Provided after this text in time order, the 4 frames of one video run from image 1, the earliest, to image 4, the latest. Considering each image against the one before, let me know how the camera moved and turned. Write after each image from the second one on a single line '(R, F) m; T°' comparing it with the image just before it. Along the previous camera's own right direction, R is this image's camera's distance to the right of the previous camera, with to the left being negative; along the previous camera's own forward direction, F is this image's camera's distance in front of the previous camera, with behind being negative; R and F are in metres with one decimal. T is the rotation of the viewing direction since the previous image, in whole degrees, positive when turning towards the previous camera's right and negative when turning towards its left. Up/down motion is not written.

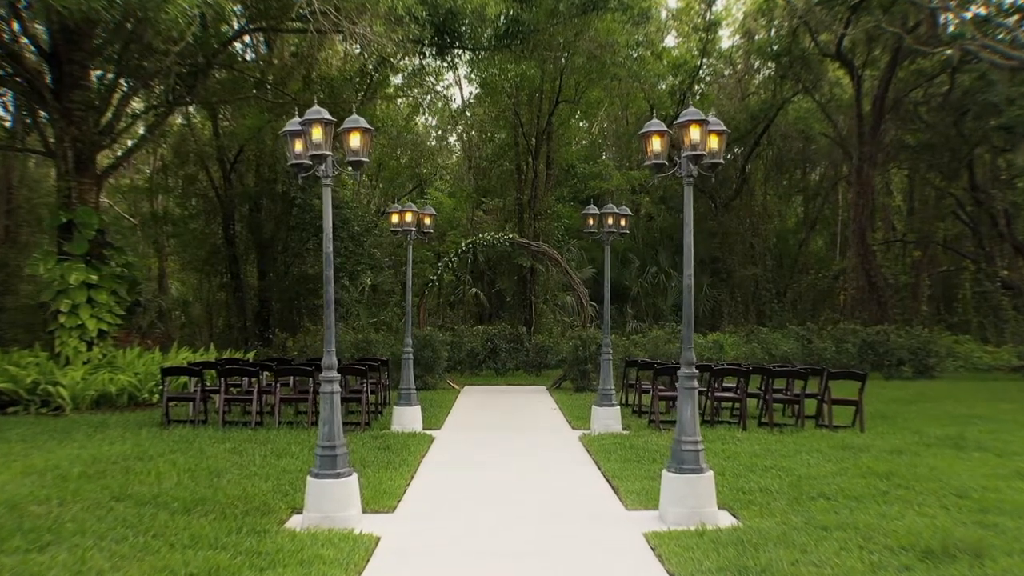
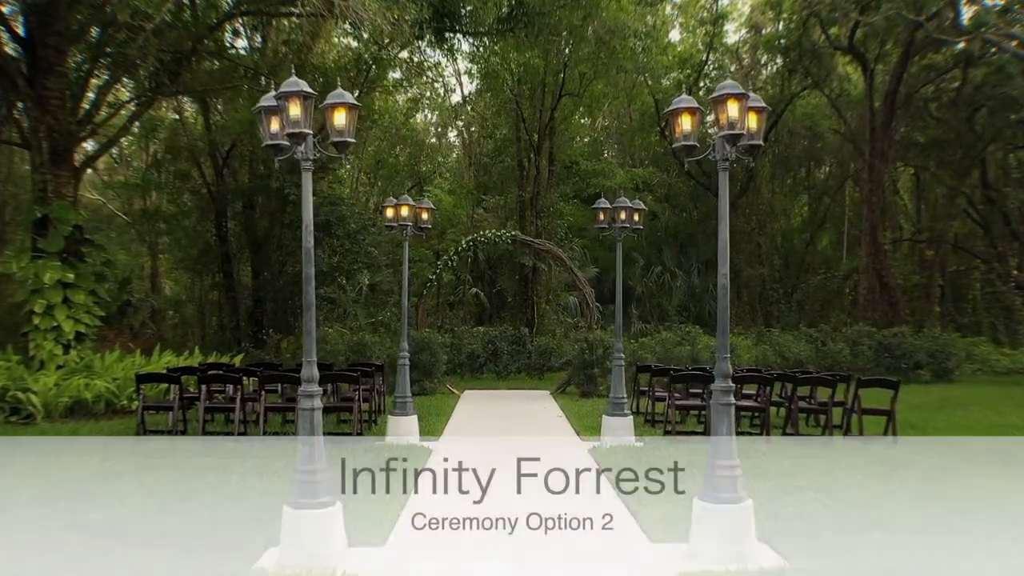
(0.0, +0.6) m; 0°
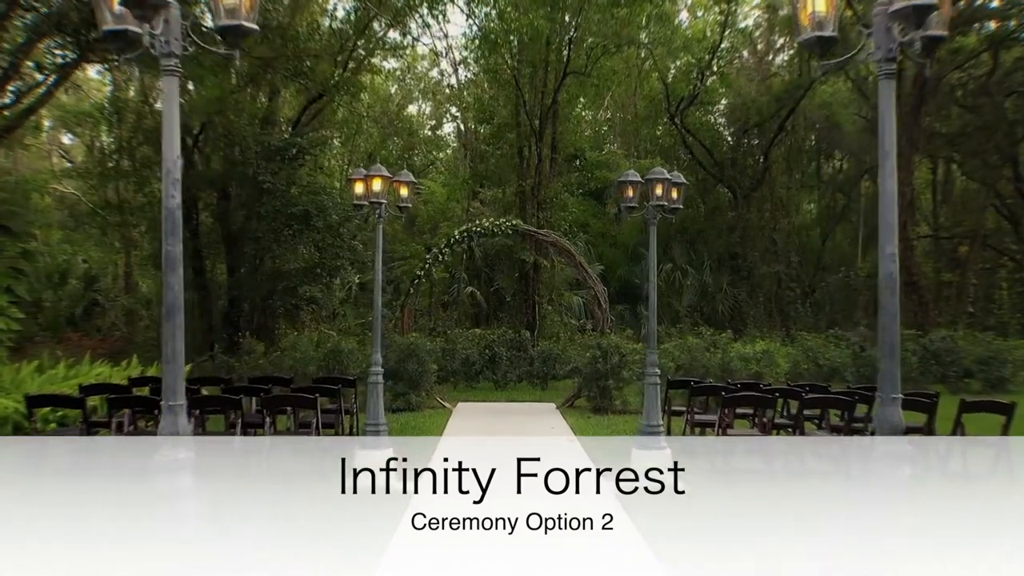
(-0.1, +1.6) m; 0°
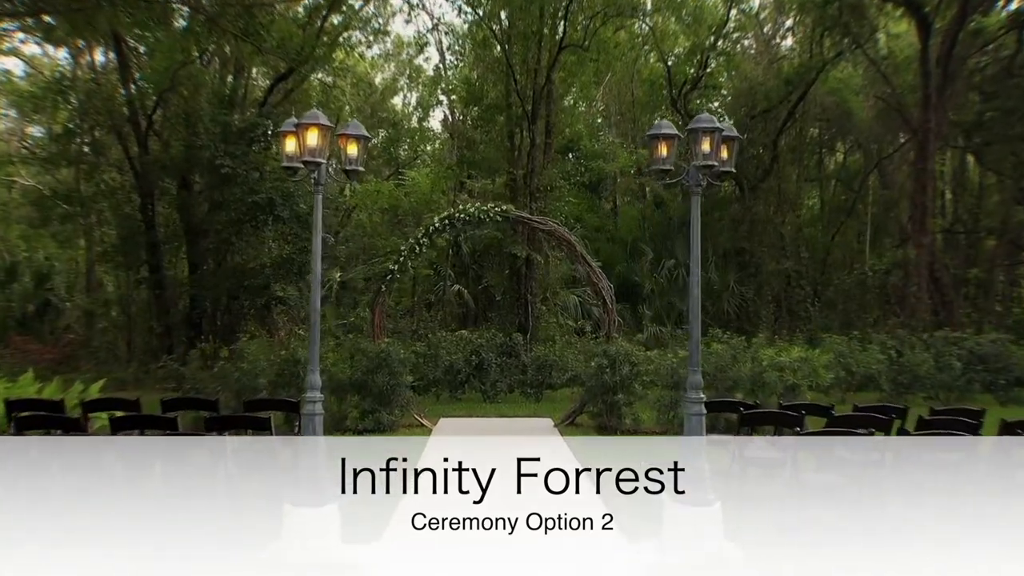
(0.0, +1.5) m; +1°
